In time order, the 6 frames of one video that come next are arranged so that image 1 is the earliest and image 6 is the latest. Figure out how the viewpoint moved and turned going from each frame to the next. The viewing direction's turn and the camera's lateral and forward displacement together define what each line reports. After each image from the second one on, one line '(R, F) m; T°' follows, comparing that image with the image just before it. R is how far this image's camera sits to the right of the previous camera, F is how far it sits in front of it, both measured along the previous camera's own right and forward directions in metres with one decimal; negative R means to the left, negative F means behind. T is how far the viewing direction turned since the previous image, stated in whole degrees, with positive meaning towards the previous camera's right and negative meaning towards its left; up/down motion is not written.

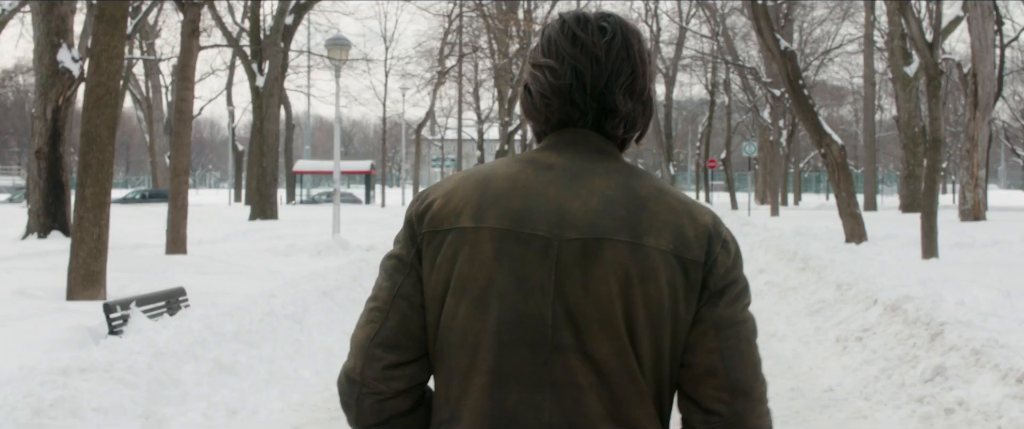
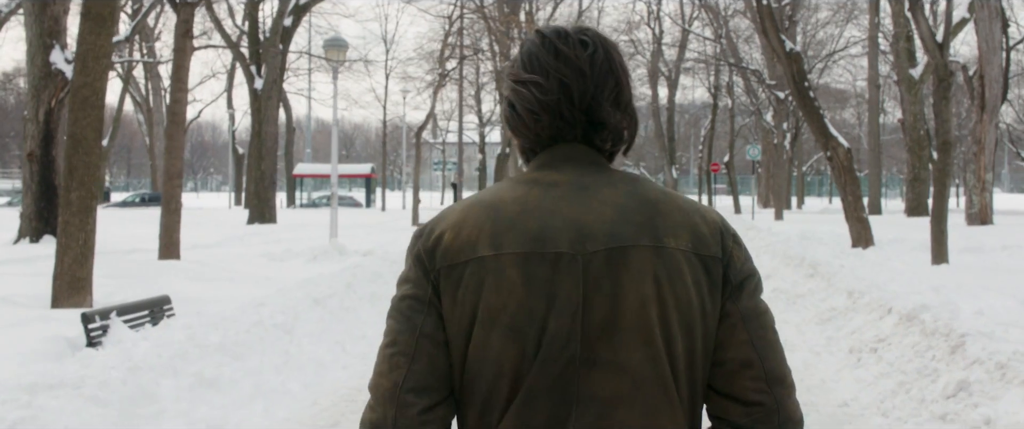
(0.0, +0.3) m; 0°
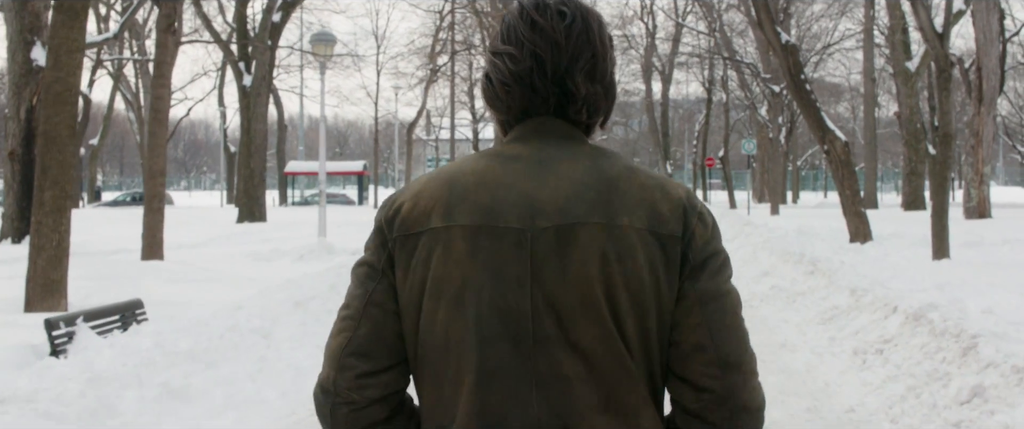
(+0.1, +0.3) m; 0°
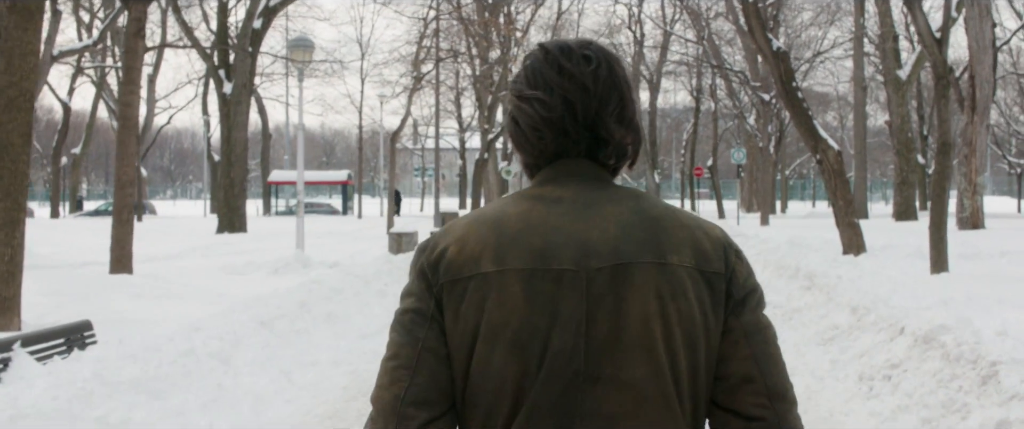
(+0.1, +0.5) m; +1°
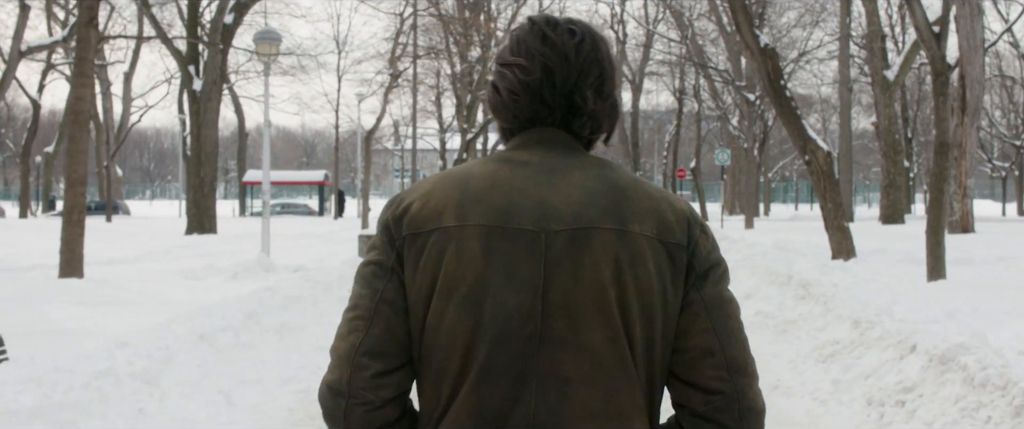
(+0.1, +0.7) m; +1°
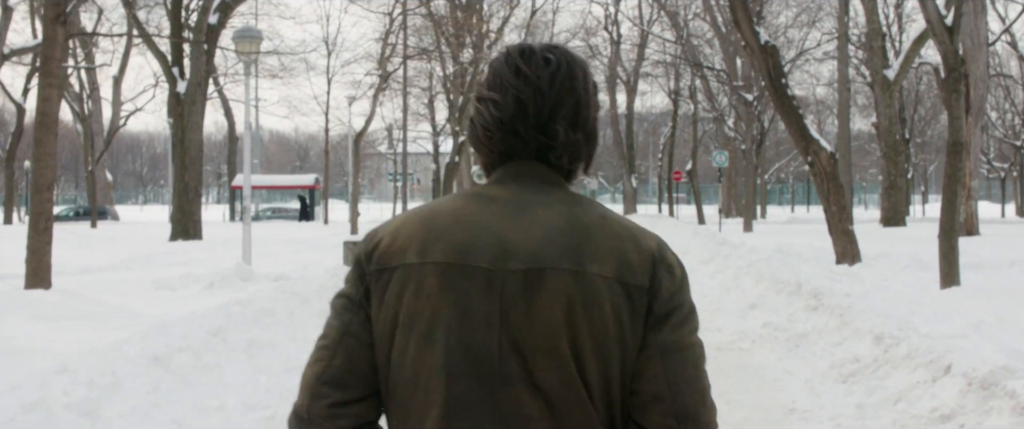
(0.0, +0.6) m; 0°
